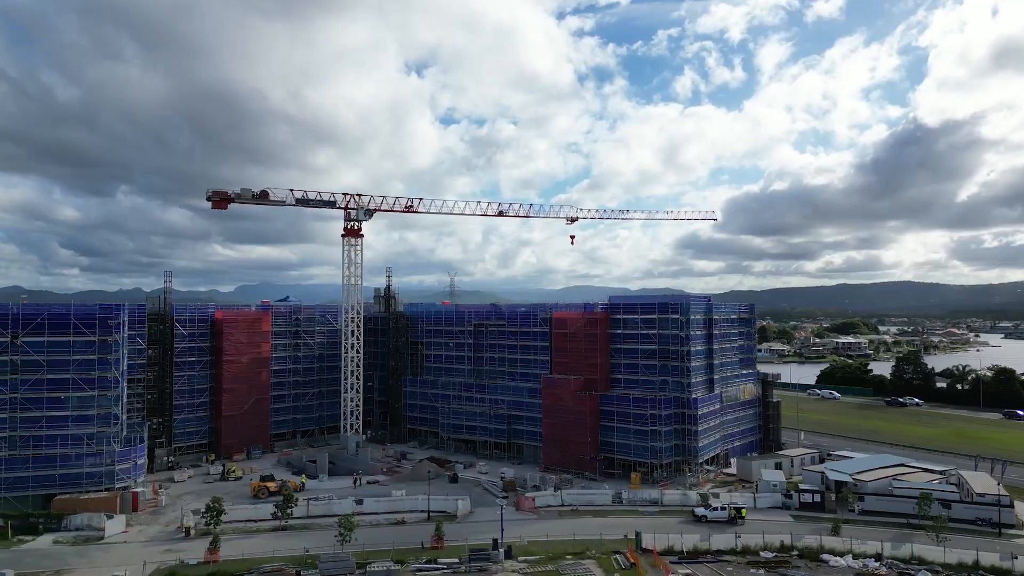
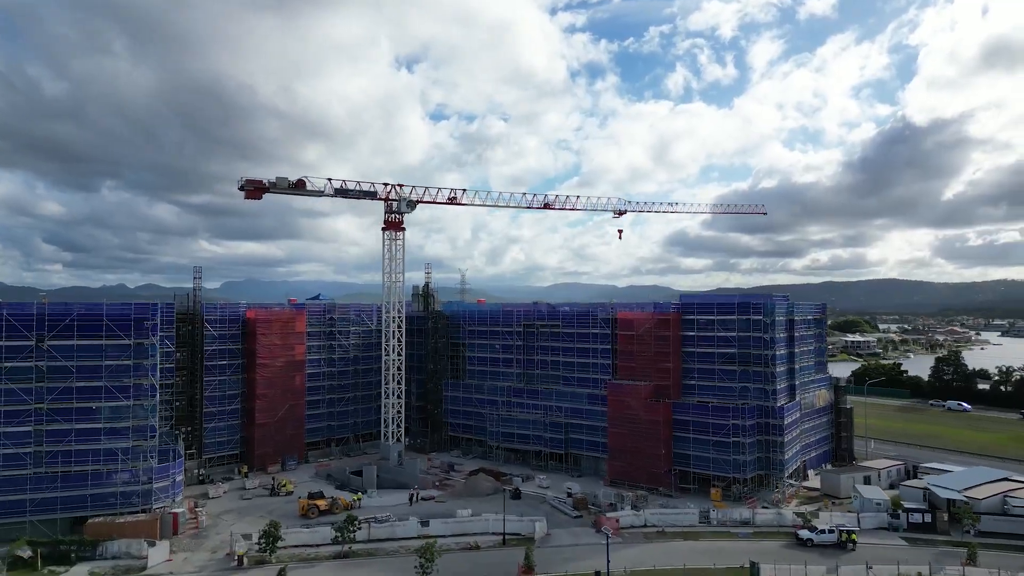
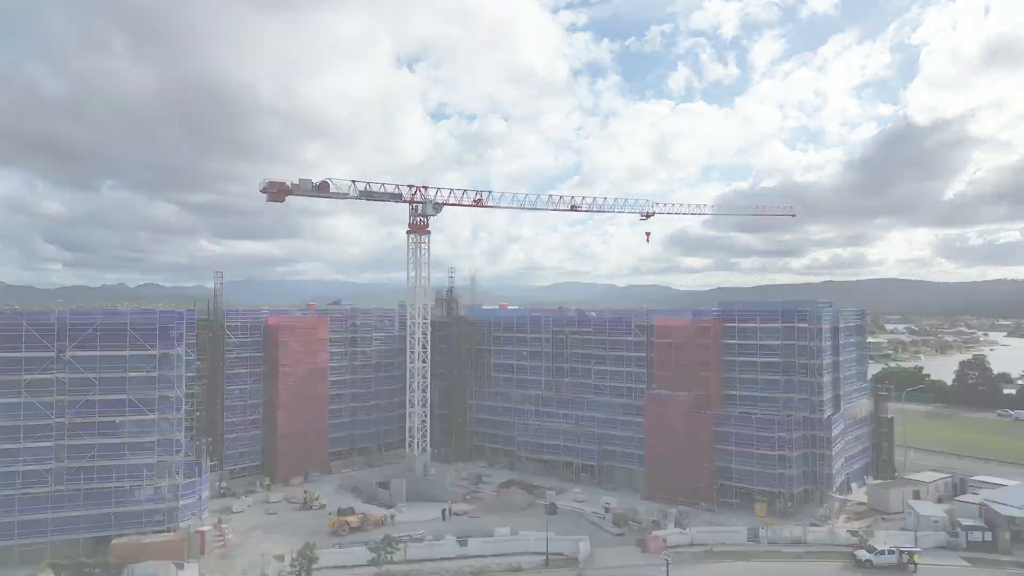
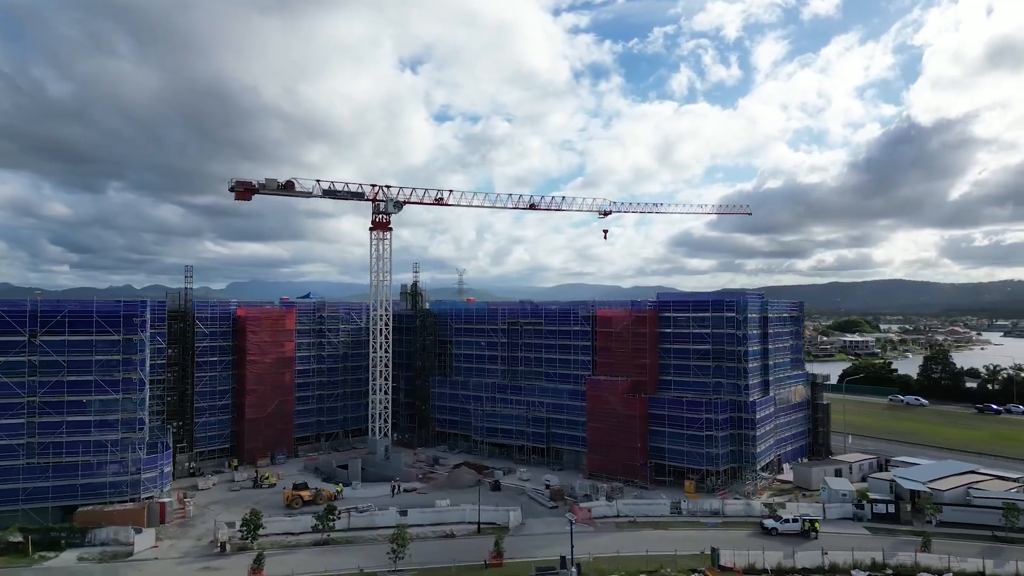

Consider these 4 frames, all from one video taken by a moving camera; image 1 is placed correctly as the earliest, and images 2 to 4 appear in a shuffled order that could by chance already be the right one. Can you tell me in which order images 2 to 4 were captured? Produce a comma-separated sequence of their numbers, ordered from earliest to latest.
4, 2, 3
